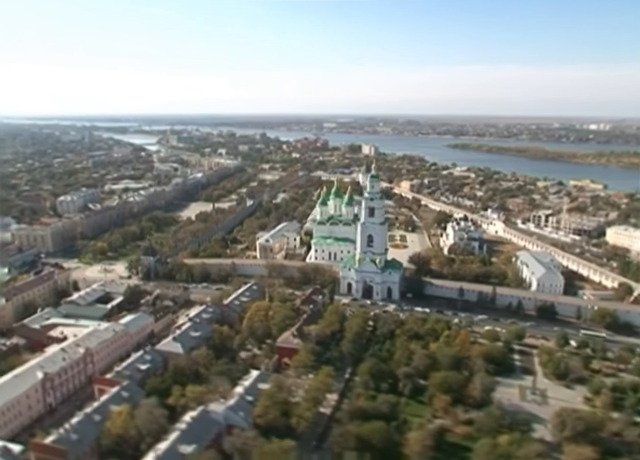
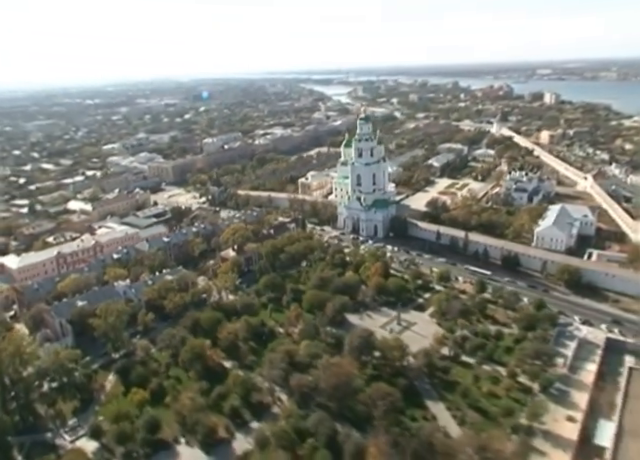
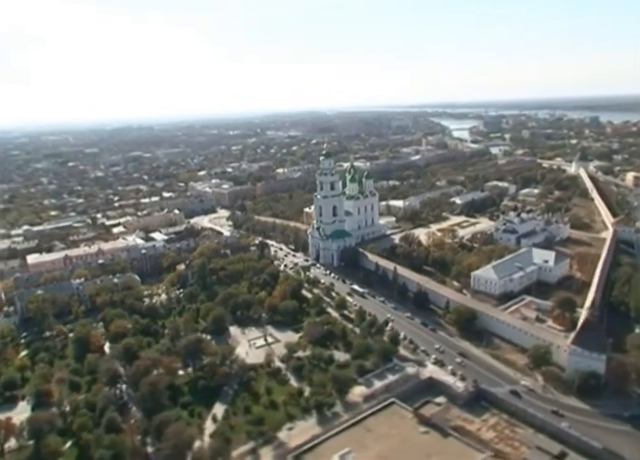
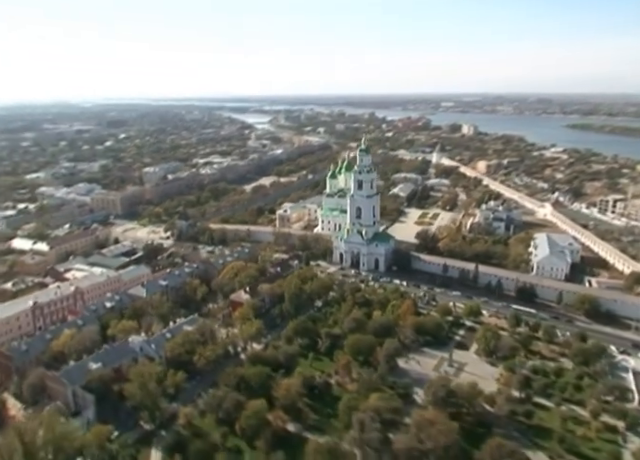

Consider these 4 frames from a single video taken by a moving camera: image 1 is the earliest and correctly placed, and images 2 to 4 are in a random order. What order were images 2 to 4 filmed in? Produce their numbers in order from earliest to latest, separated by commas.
4, 2, 3
